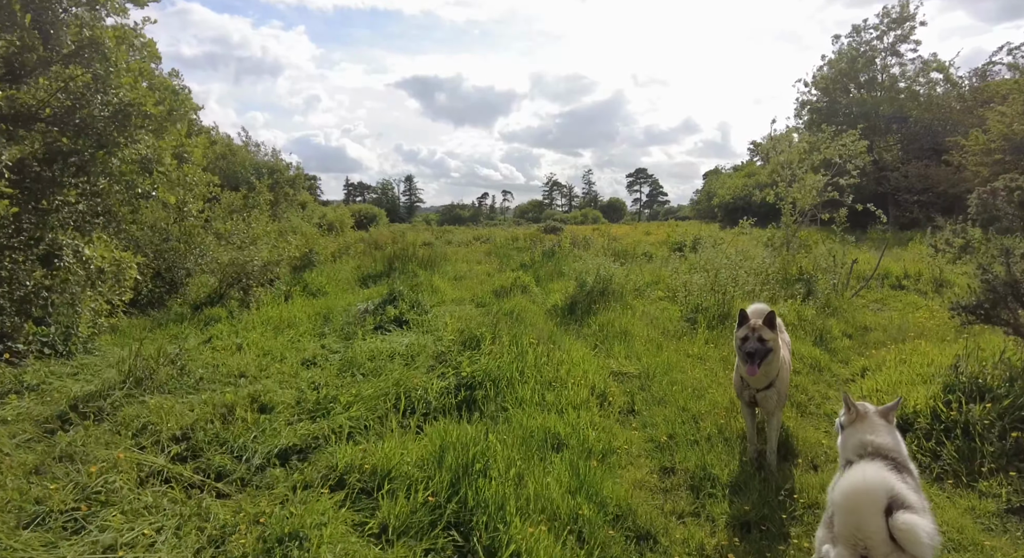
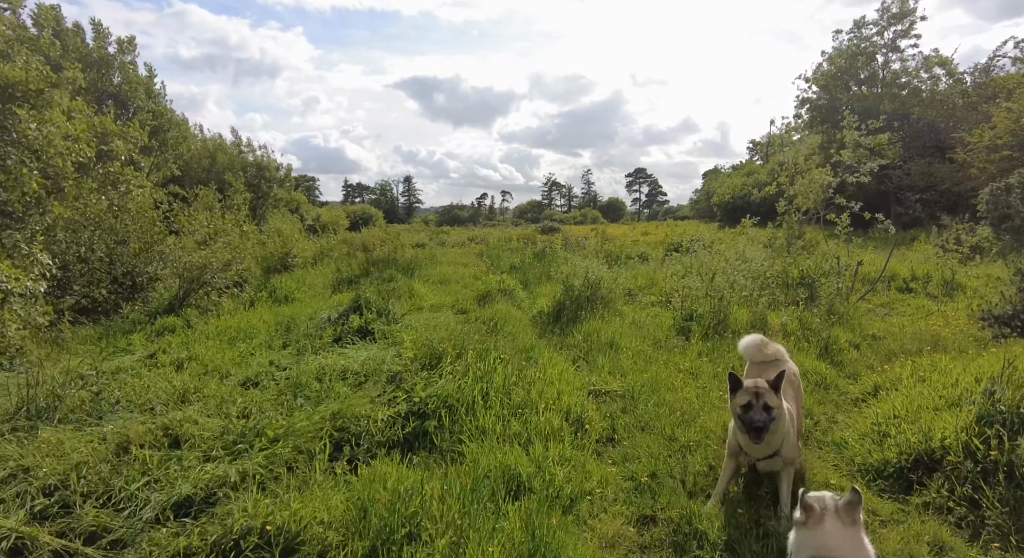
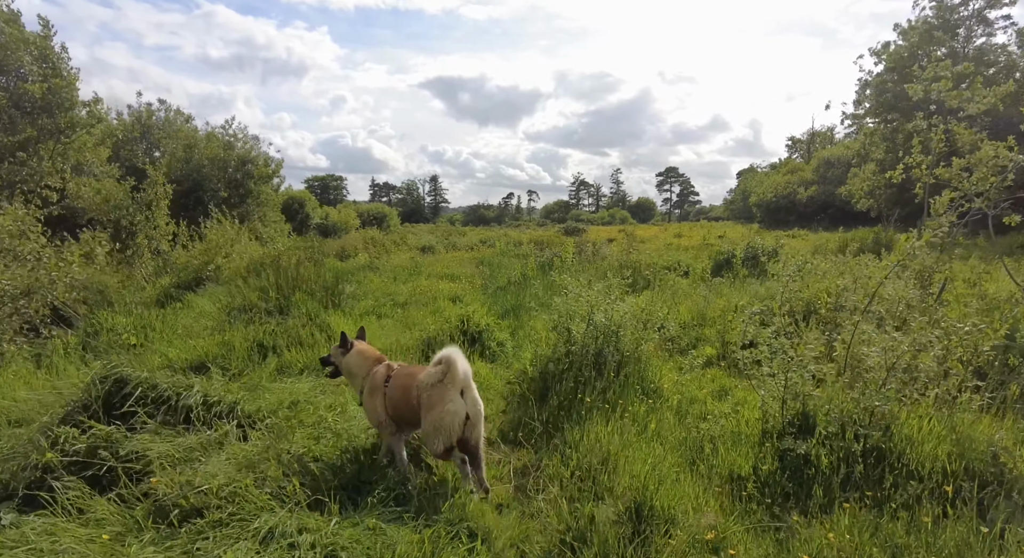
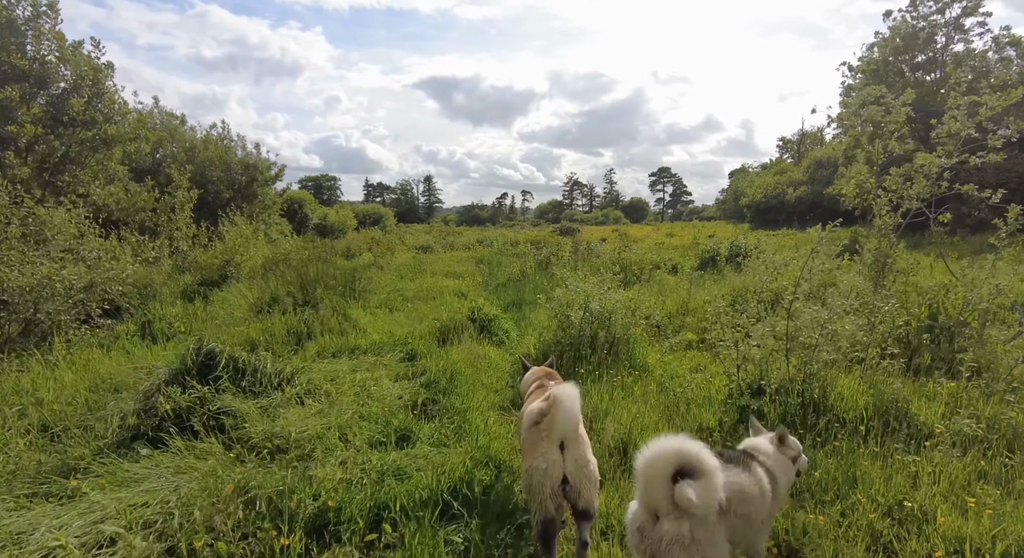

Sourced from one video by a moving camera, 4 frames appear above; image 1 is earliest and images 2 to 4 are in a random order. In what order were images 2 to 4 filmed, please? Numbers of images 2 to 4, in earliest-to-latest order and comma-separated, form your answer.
2, 4, 3
